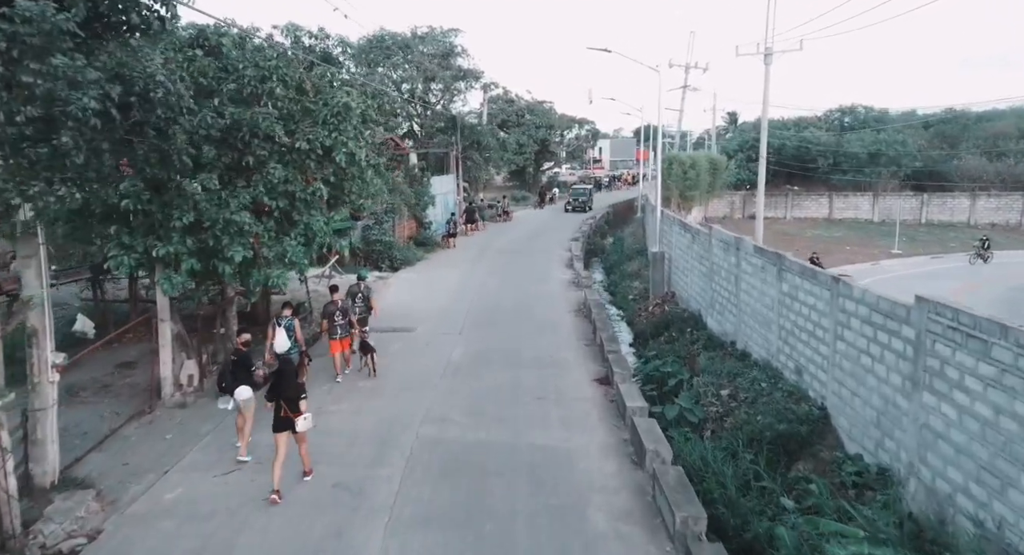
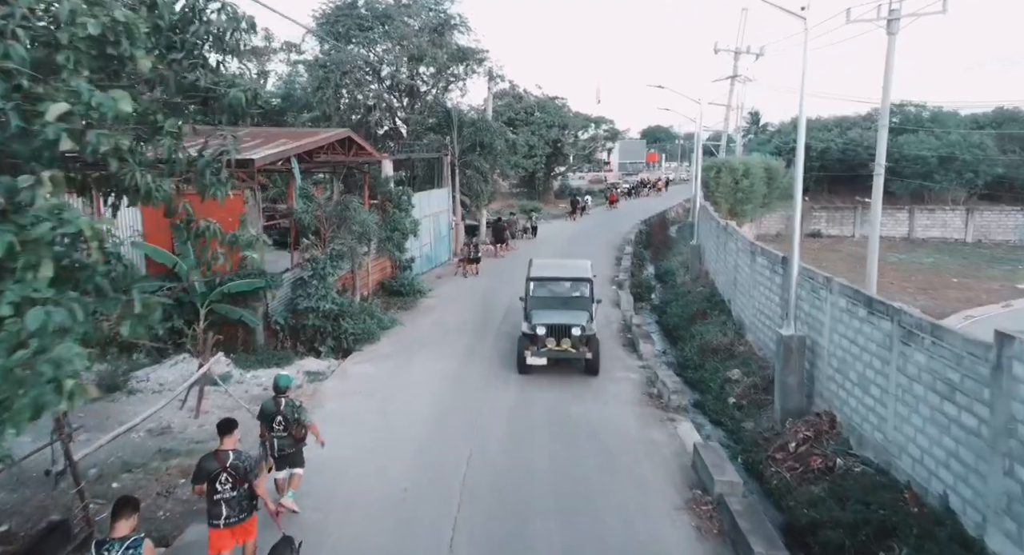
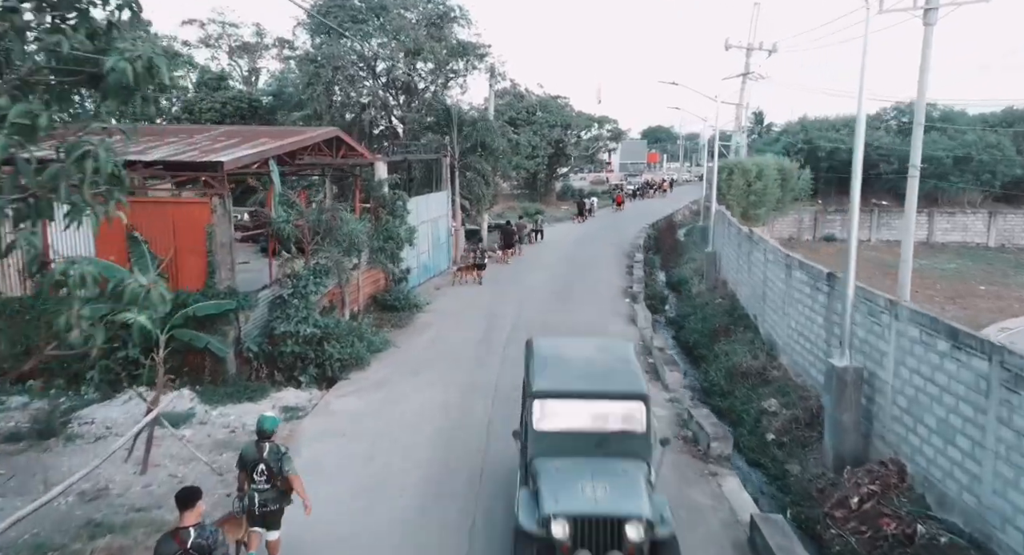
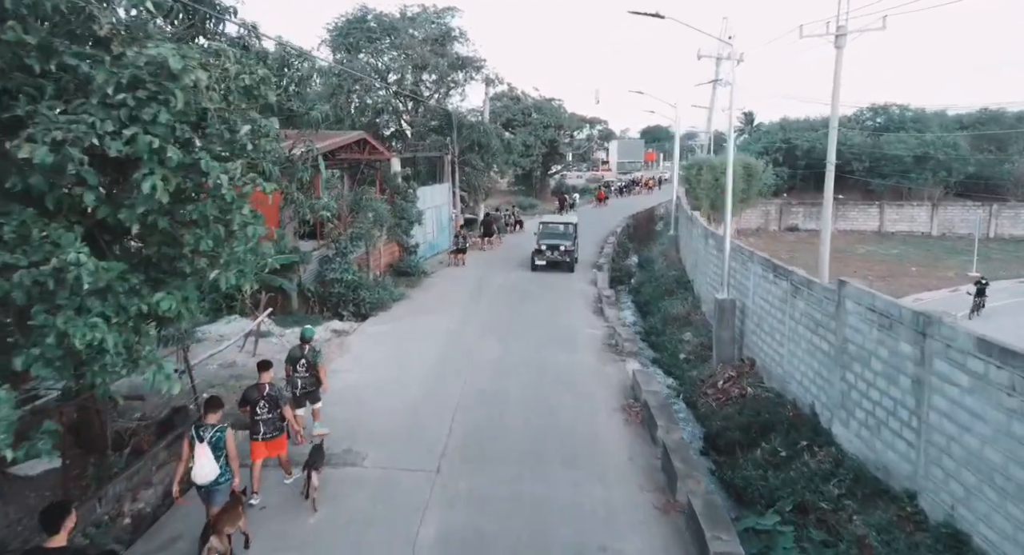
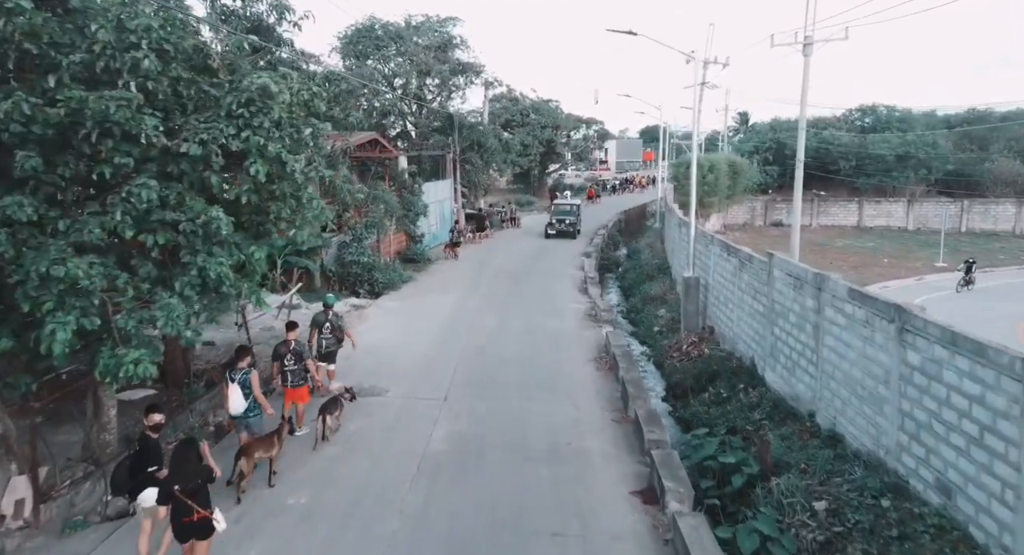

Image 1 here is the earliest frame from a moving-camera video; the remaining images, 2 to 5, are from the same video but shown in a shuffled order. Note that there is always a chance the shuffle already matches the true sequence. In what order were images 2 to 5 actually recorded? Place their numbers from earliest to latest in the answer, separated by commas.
5, 4, 2, 3
